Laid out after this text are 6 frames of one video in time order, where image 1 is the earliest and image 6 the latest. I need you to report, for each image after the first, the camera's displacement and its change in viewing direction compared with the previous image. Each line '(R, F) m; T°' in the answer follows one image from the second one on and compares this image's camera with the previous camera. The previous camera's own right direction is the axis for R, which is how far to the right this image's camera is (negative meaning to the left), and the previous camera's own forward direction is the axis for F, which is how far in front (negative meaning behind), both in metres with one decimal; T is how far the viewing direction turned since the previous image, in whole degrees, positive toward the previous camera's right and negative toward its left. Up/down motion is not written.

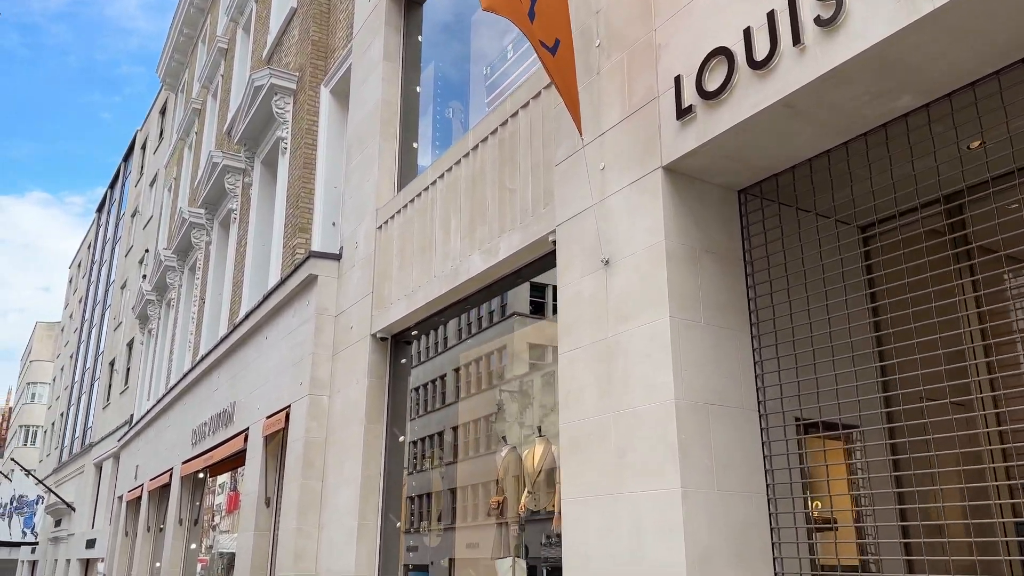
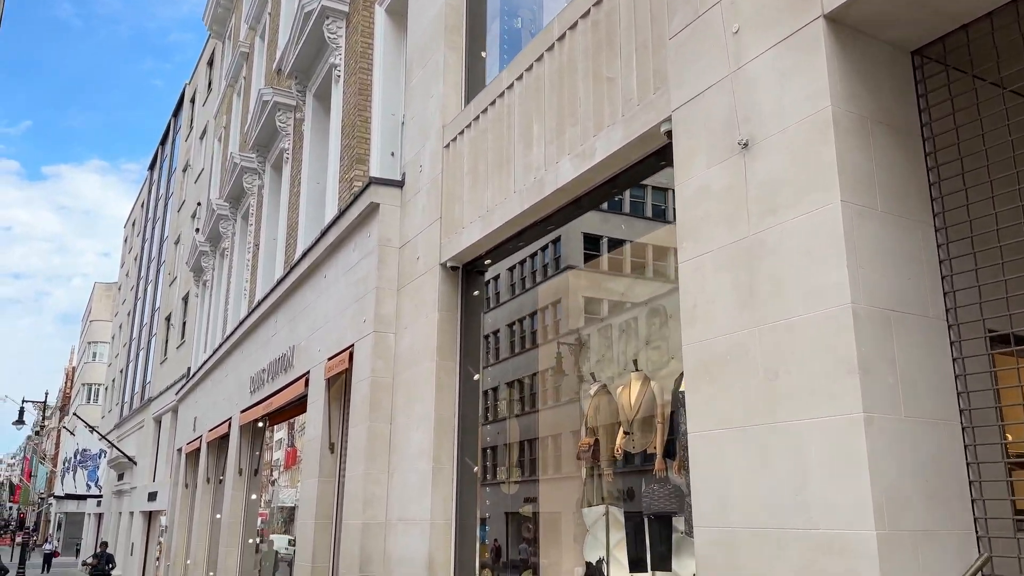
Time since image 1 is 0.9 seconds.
(-0.4, +1.0) m; -3°
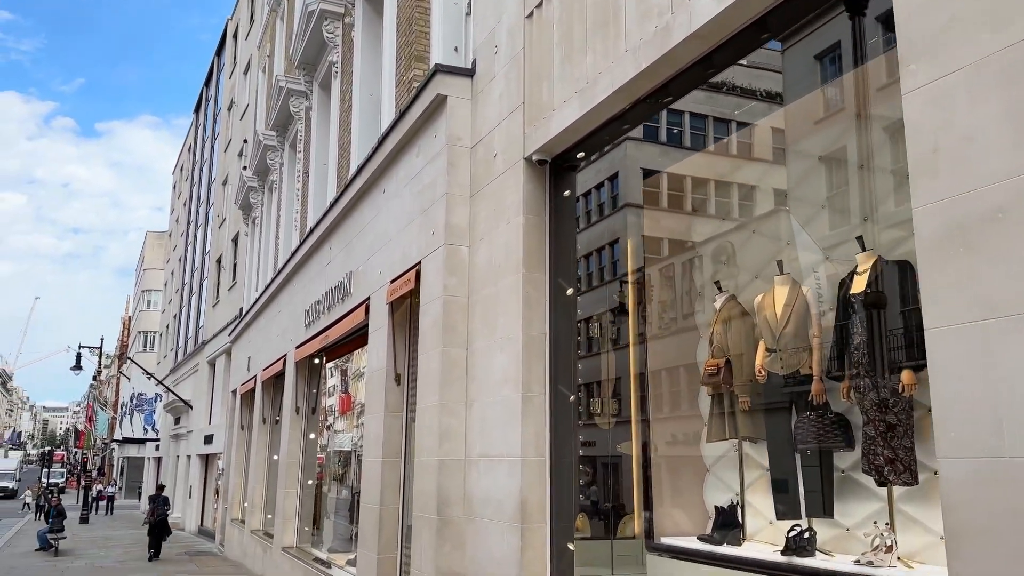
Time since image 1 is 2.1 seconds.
(-0.5, +1.3) m; -3°
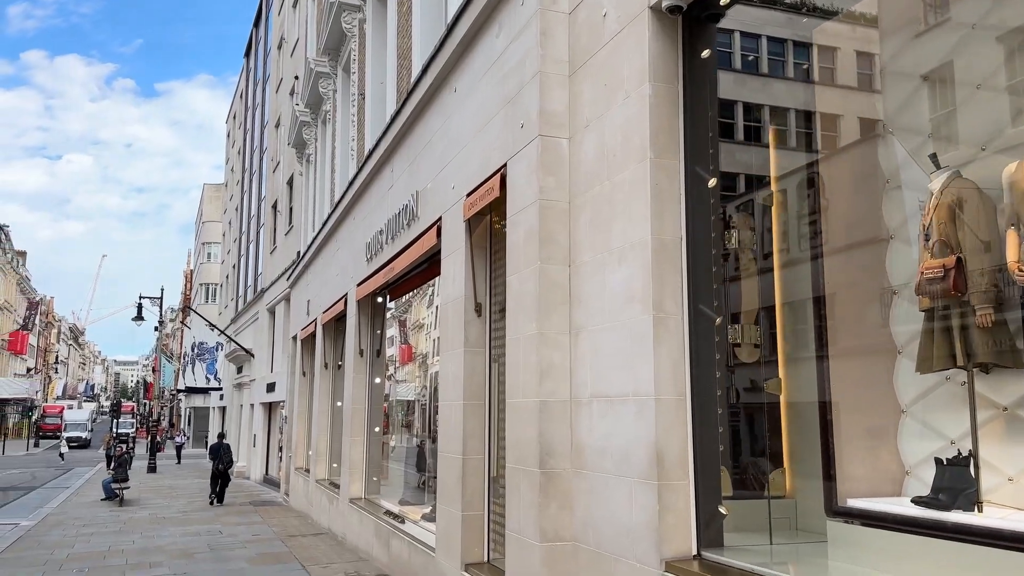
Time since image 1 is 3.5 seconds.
(-0.5, +1.5) m; -4°
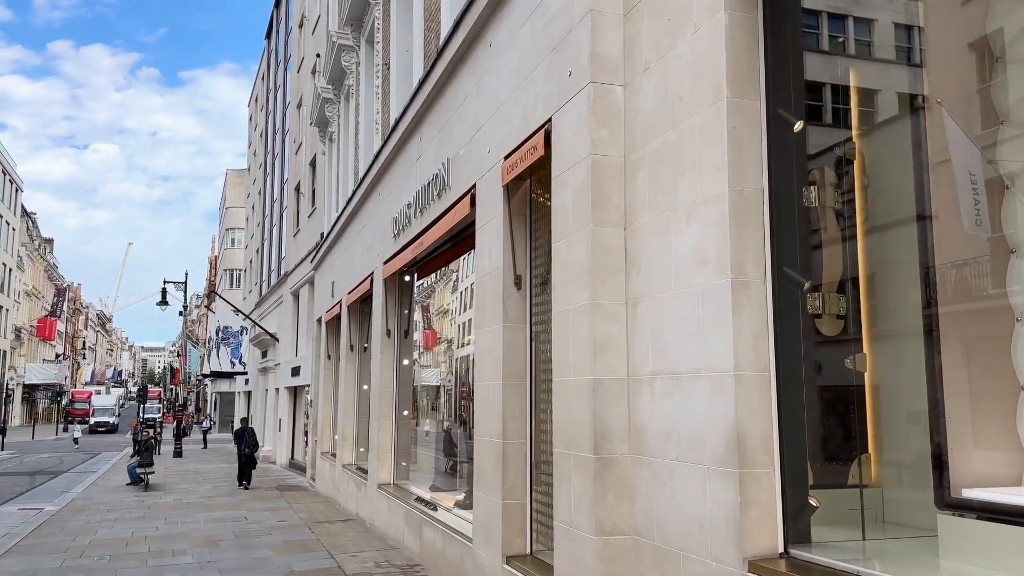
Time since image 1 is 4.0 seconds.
(-0.2, +0.6) m; -2°
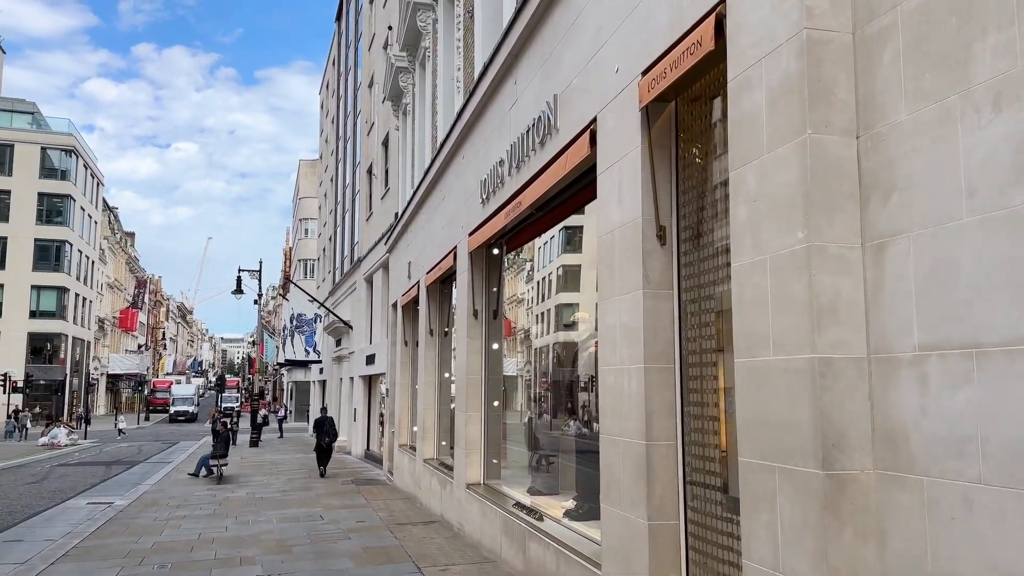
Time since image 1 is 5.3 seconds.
(-0.5, +1.7) m; -5°
